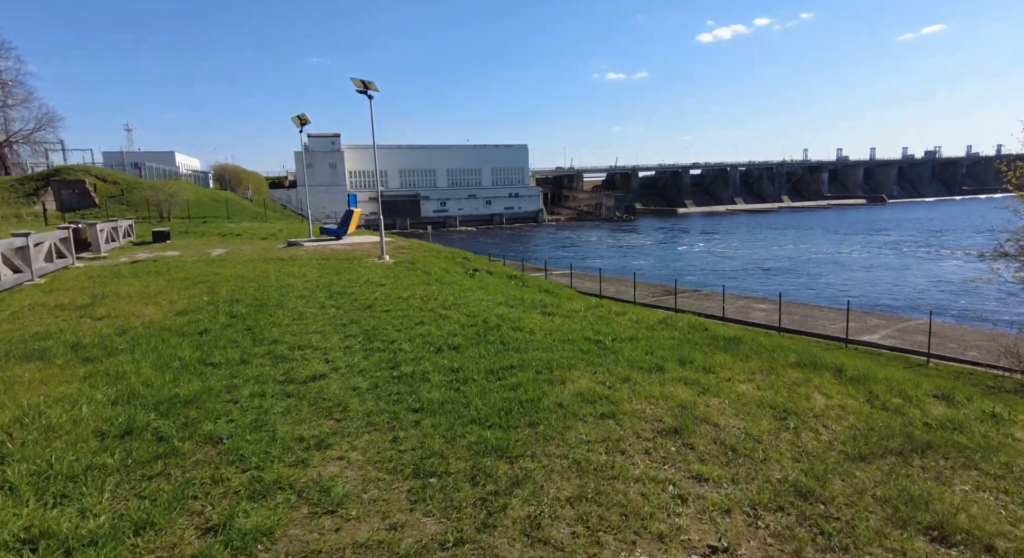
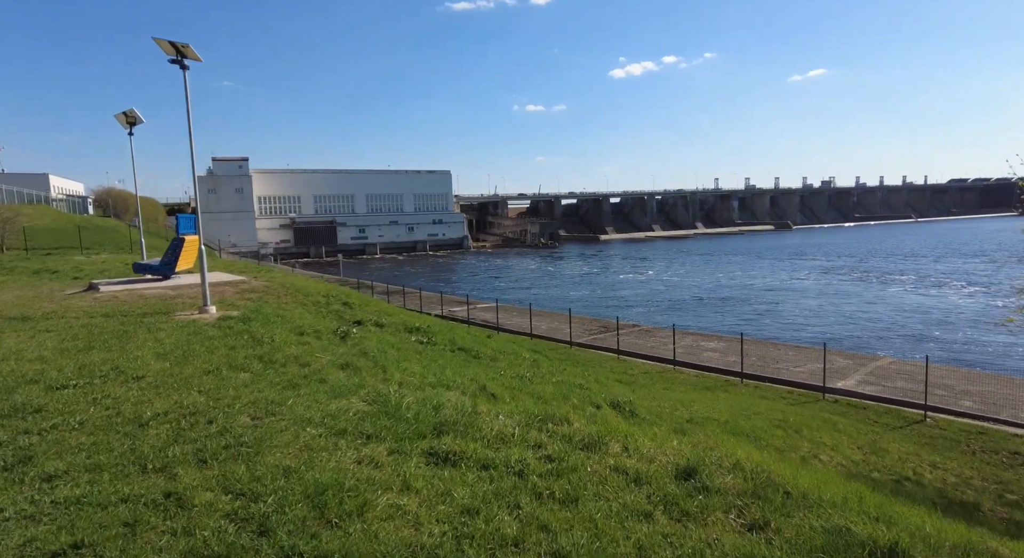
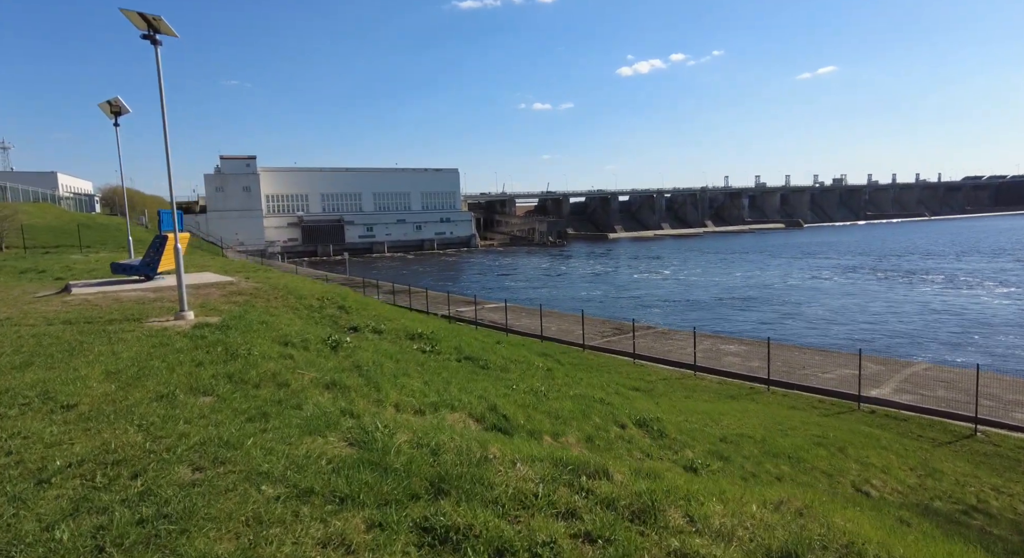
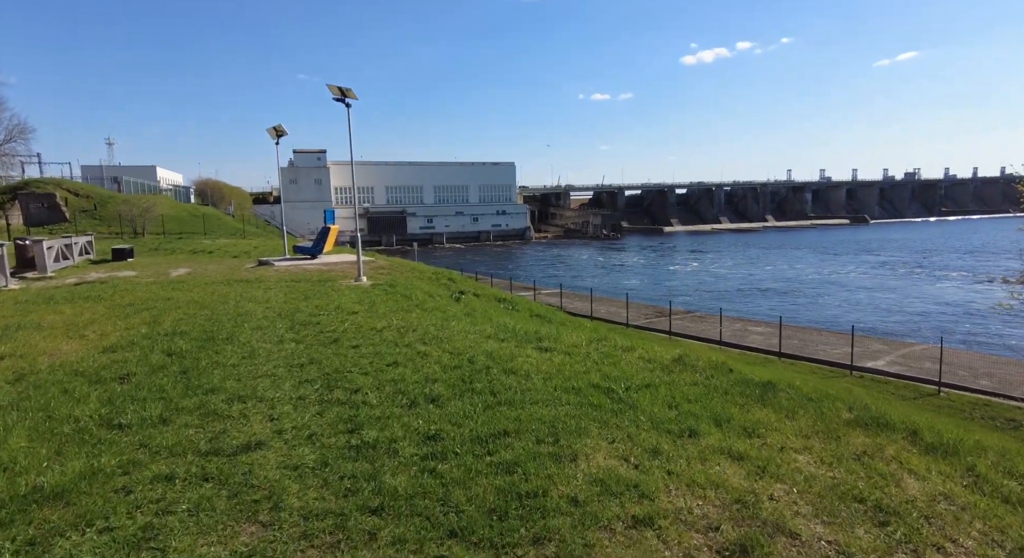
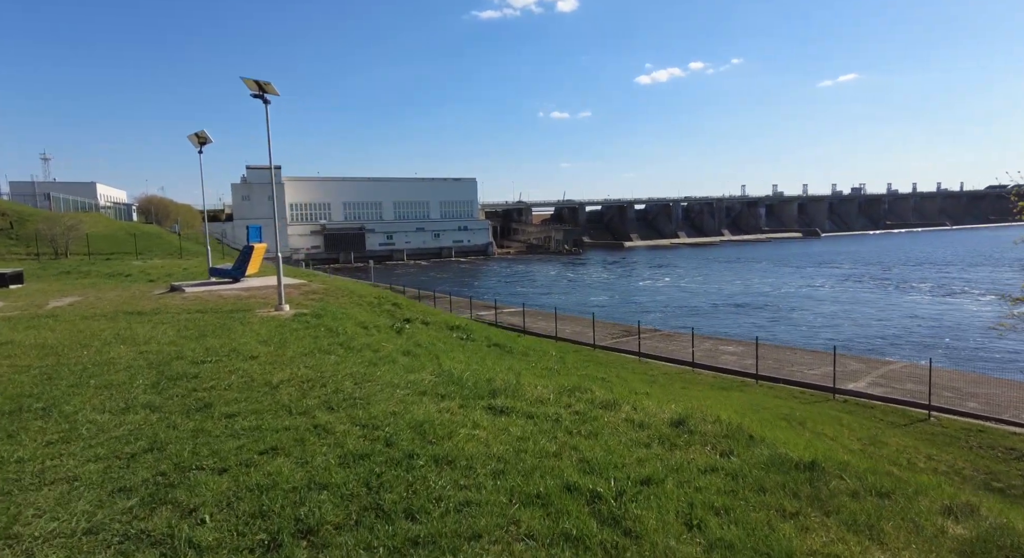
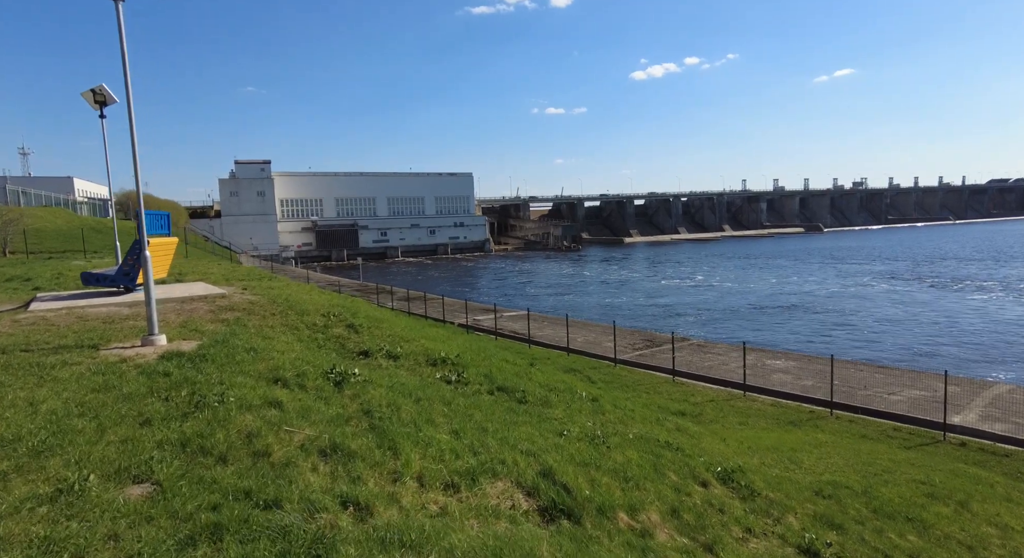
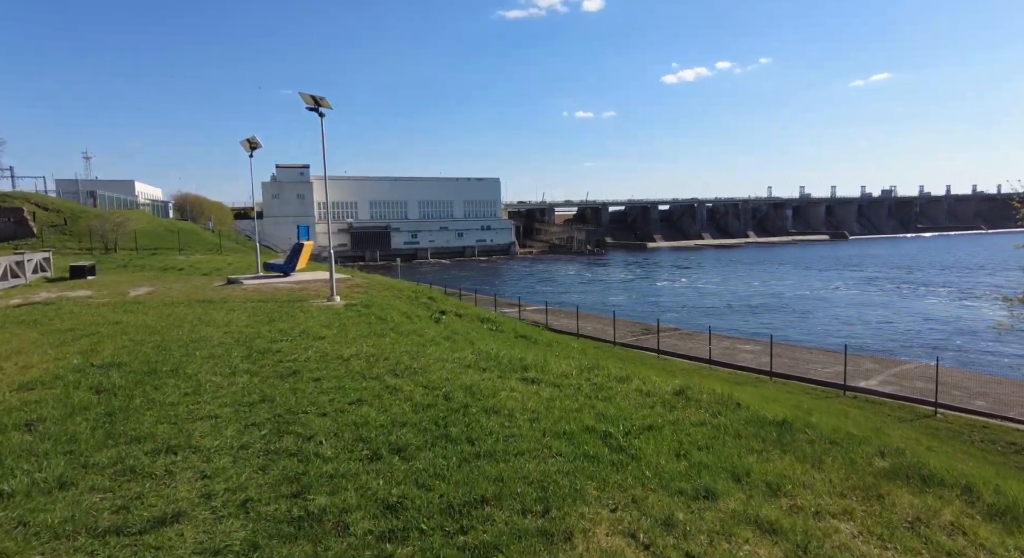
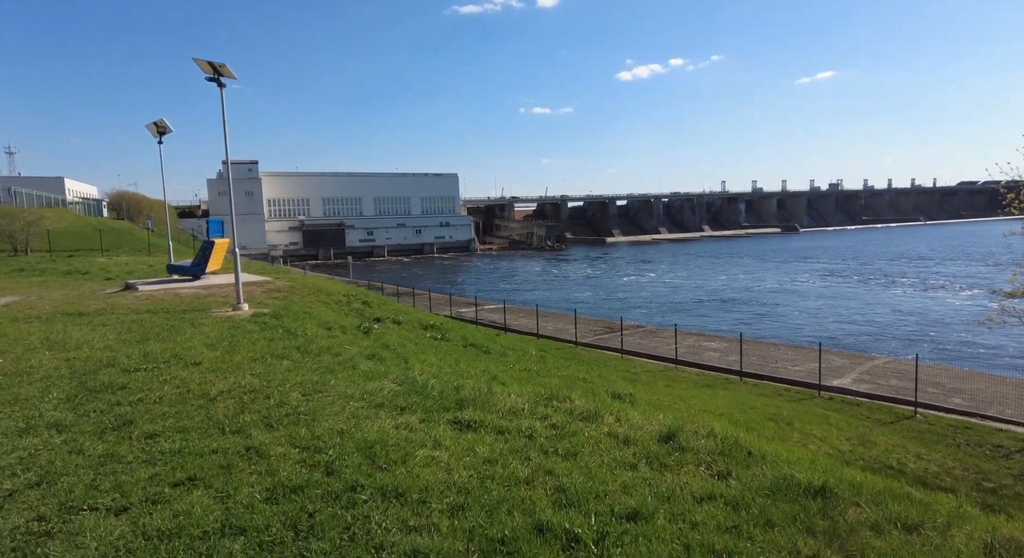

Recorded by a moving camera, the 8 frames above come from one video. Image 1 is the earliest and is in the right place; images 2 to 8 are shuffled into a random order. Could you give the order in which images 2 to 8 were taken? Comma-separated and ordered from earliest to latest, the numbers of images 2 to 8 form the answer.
4, 7, 5, 8, 2, 3, 6
